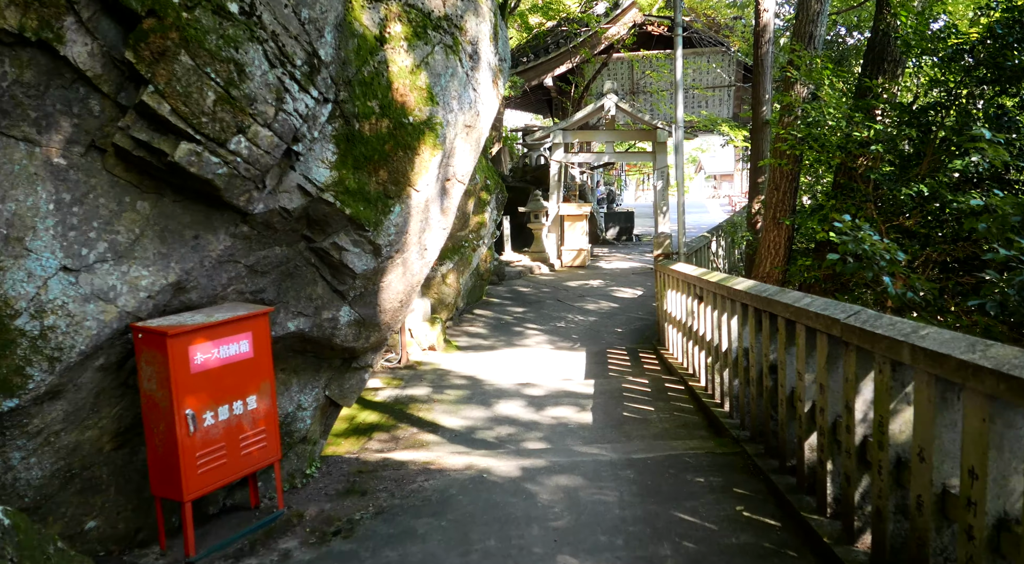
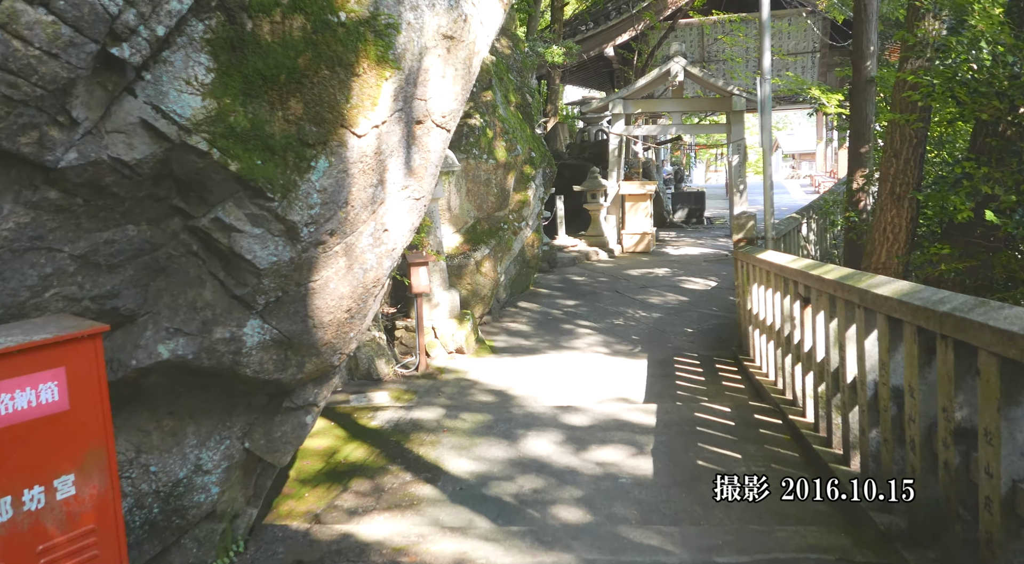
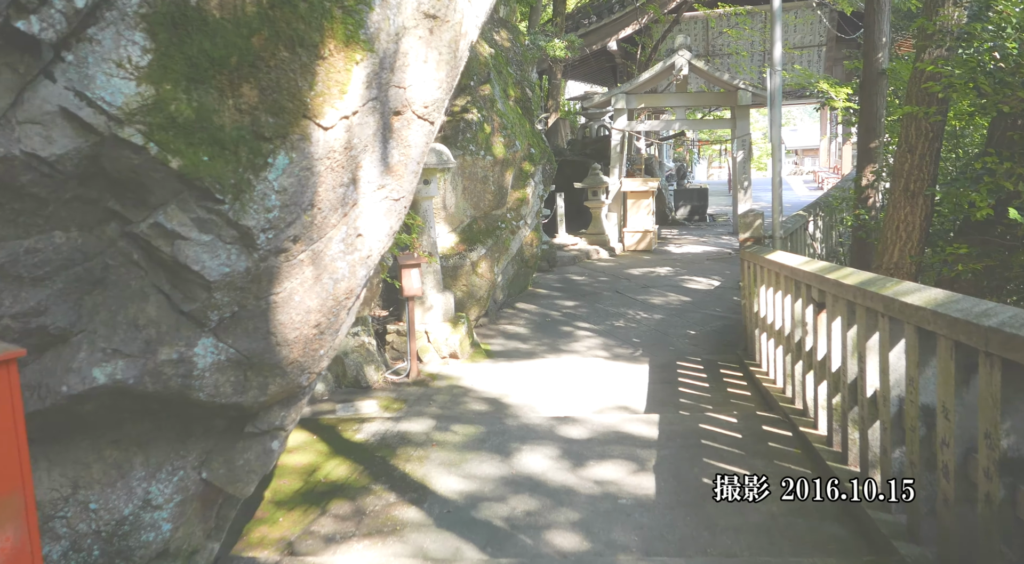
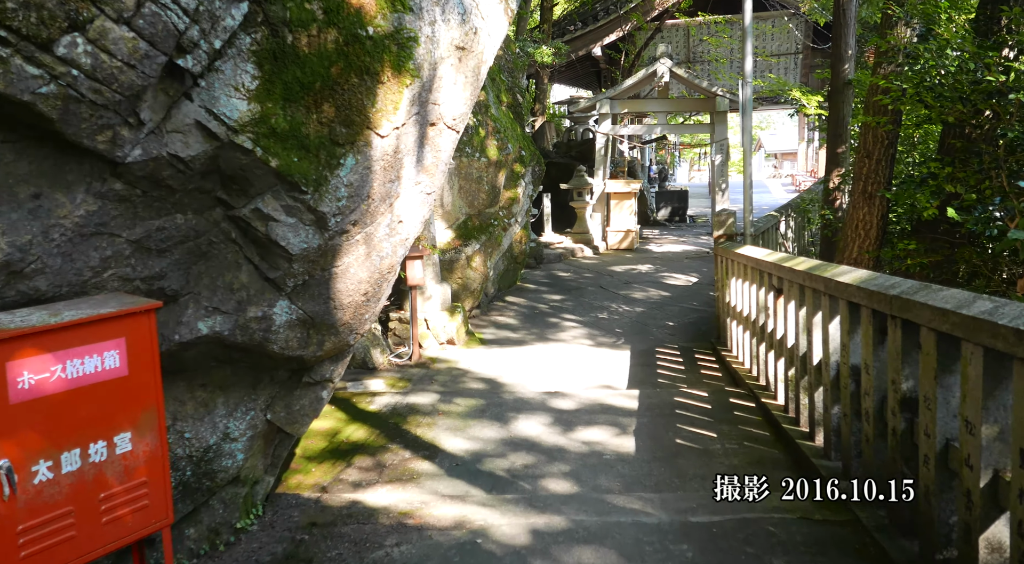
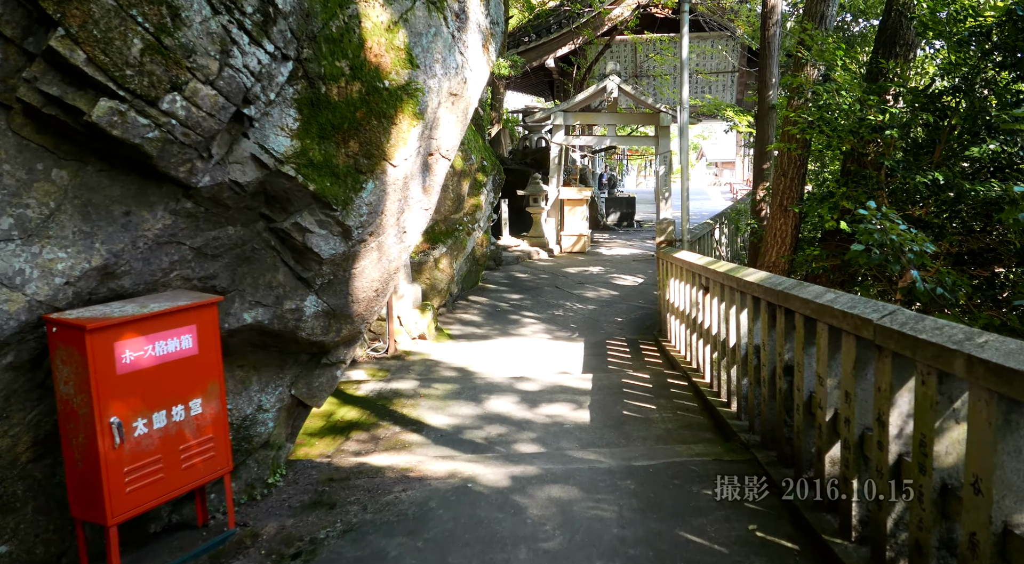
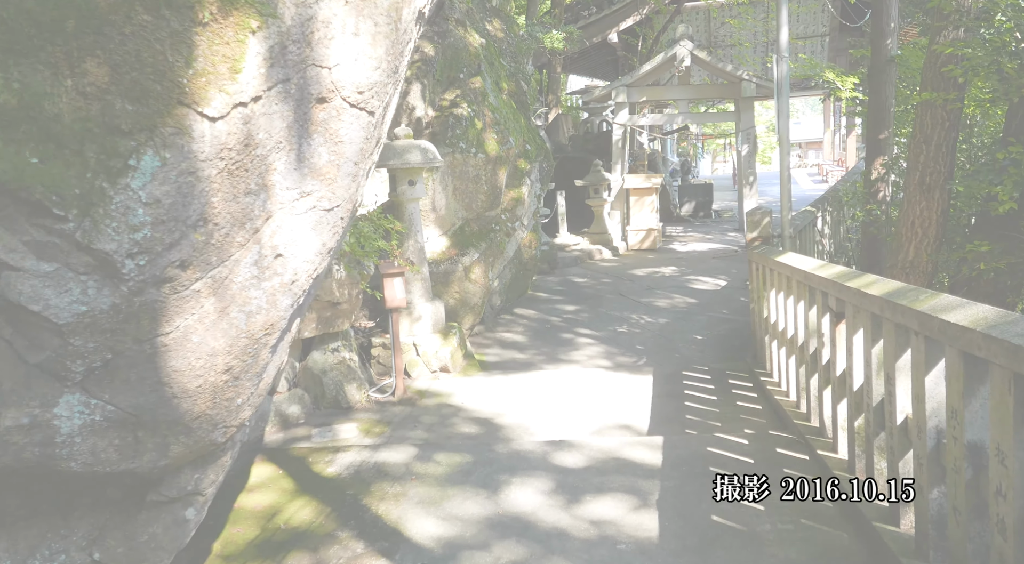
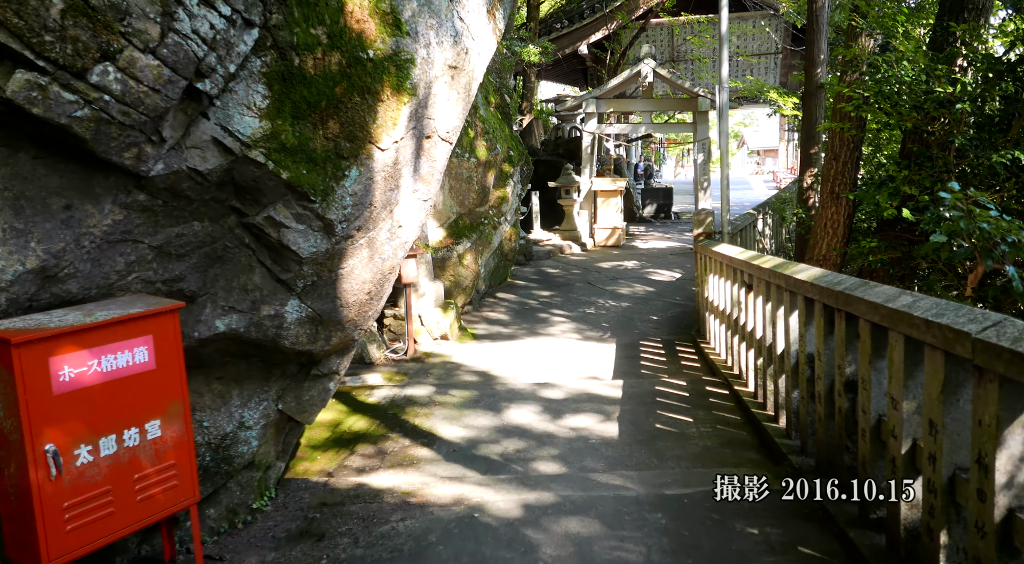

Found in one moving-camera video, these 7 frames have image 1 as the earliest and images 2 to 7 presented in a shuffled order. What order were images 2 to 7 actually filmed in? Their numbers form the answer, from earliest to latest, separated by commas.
5, 7, 4, 2, 3, 6
